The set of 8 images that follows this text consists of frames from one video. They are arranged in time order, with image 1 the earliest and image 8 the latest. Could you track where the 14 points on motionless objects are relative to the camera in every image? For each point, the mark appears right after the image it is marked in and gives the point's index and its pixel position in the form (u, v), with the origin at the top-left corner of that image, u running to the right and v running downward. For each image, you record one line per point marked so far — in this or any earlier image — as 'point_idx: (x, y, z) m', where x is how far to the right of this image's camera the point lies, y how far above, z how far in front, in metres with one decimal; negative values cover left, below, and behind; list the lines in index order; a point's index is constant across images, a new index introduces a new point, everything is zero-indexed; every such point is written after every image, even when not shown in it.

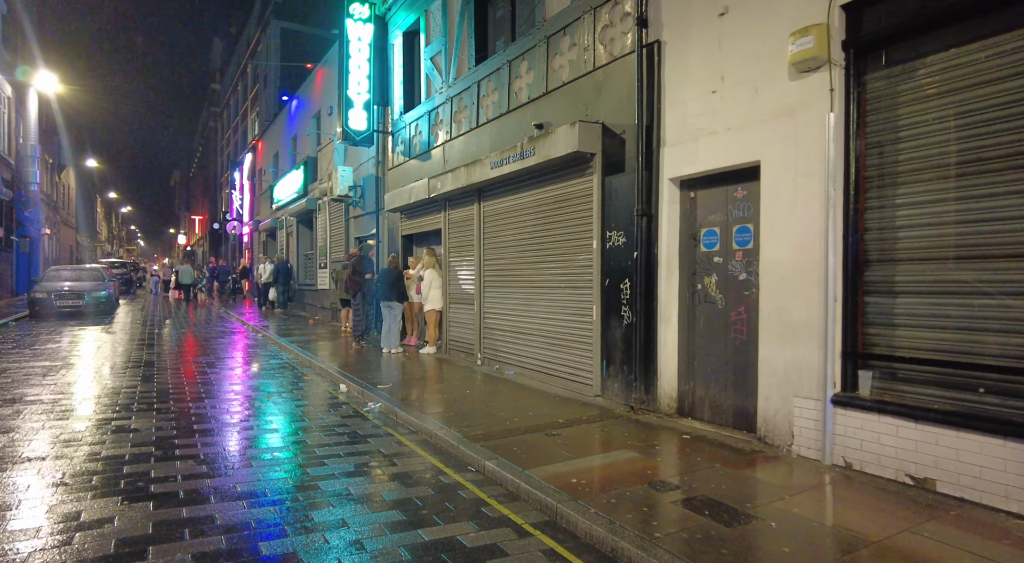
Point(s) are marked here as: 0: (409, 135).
0: (-2.2, +3.1, +13.4) m
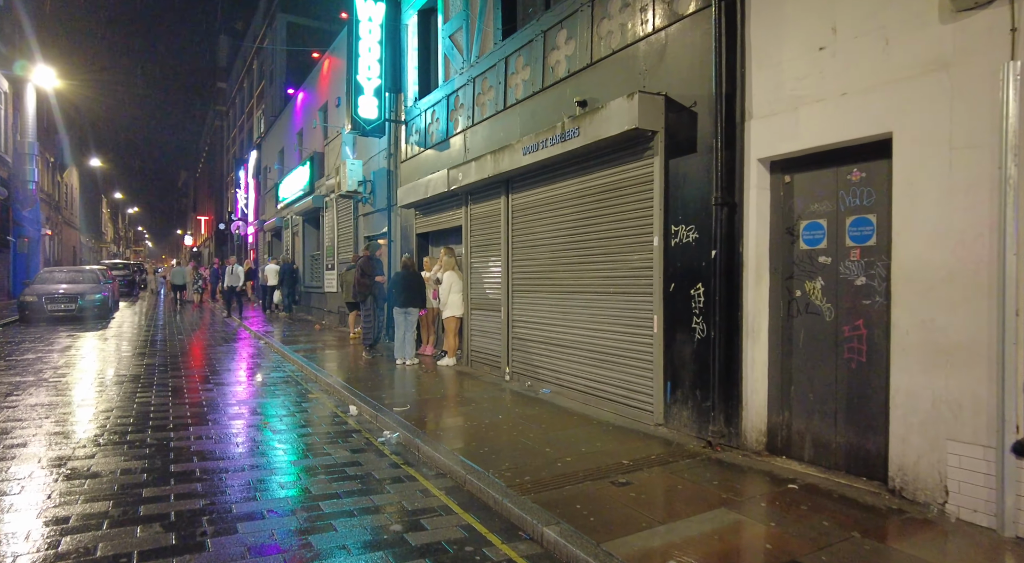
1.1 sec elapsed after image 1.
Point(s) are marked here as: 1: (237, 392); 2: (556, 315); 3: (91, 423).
0: (-1.7, +3.0, +12.2) m
1: (-3.8, -1.5, +8.8) m
2: (+0.6, -0.4, +7.9) m
3: (-4.6, -1.5, +6.9) m
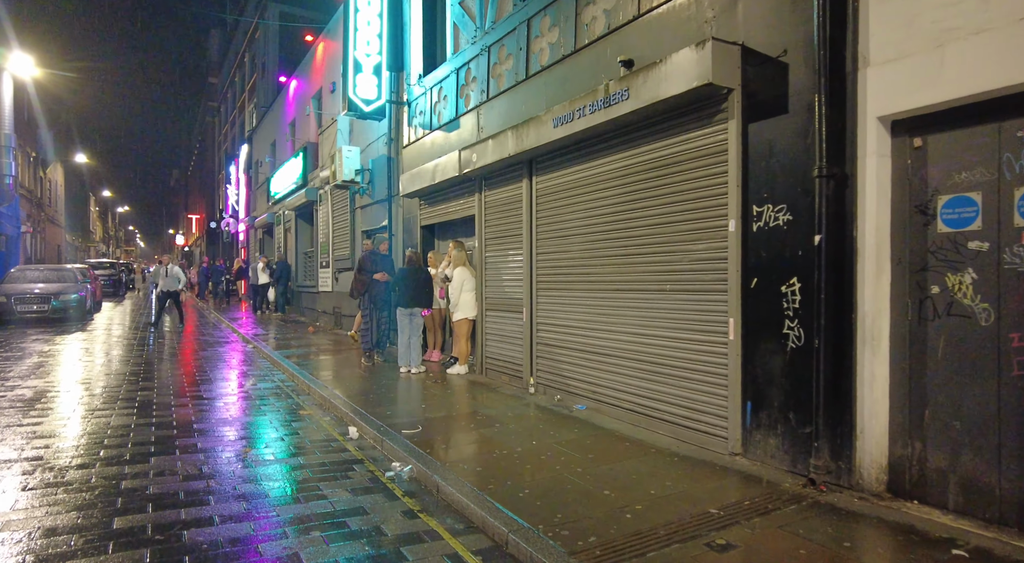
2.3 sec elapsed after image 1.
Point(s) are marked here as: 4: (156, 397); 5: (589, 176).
0: (-1.4, +3.1, +11.0) m
1: (-3.5, -1.5, +7.5) m
2: (+0.9, -0.4, +6.7) m
3: (-4.2, -1.5, +5.6) m
4: (-4.4, -1.4, +7.9) m
5: (+0.9, +1.1, +6.7) m
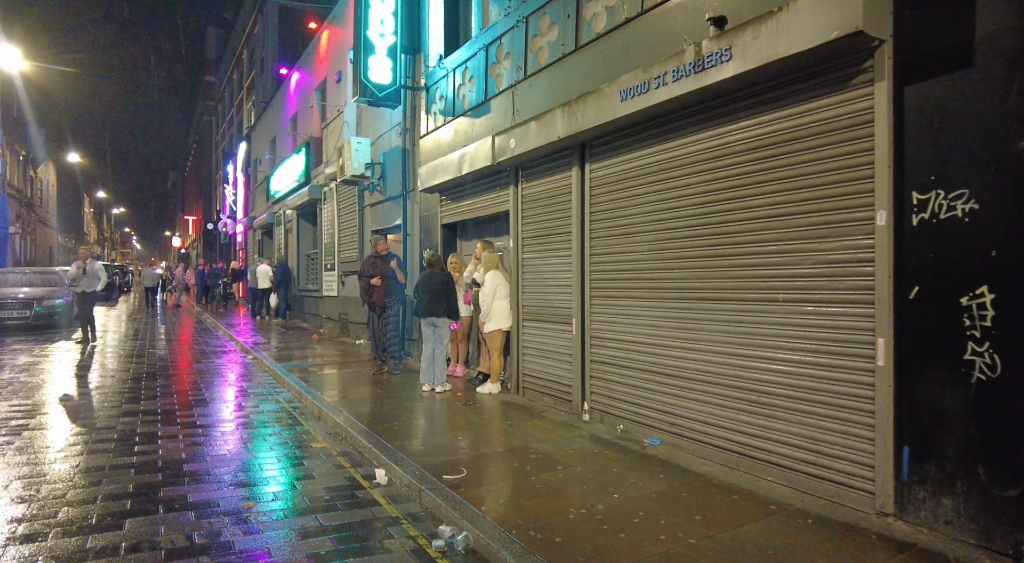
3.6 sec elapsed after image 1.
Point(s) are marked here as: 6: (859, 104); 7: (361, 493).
0: (-0.9, +3.0, +9.8) m
1: (-3.0, -1.5, +6.4) m
2: (+1.4, -0.4, +5.5) m
3: (-3.7, -1.5, +4.5) m
4: (-3.9, -1.5, +6.7) m
5: (+1.4, +1.1, +5.6) m
6: (+2.2, +1.1, +4.0) m
7: (-1.1, -1.6, +4.8) m
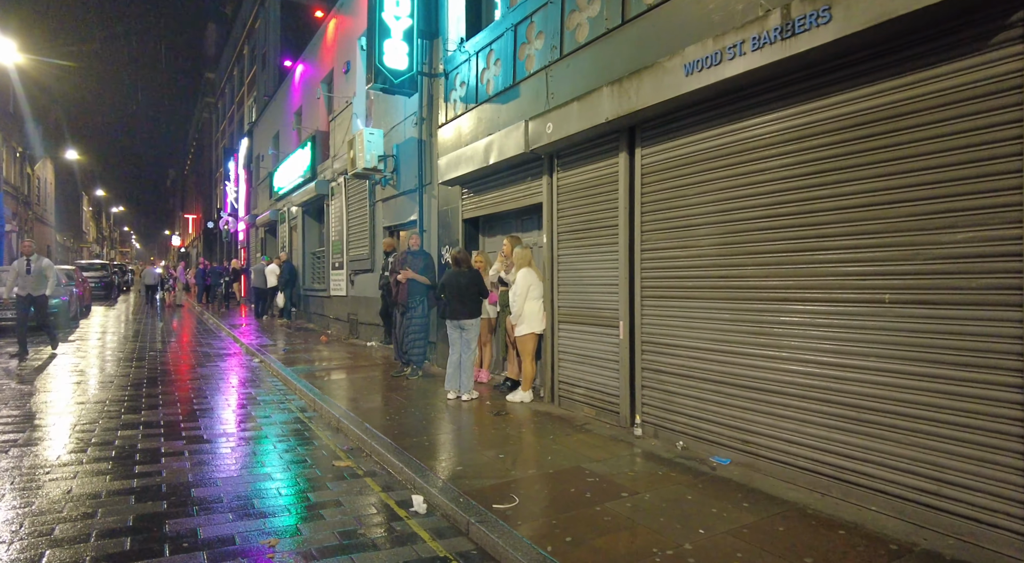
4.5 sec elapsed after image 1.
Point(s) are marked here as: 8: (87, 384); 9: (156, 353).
0: (-0.6, +3.0, +9.1) m
1: (-2.6, -1.5, +5.7) m
2: (+1.8, -0.4, +4.9) m
3: (-3.3, -1.5, +3.8) m
4: (-3.5, -1.5, +6.1) m
5: (+1.7, +1.1, +4.9) m
6: (+2.6, +1.1, +3.4) m
7: (-0.7, -1.6, +4.1) m
8: (-6.2, -1.5, +9.2) m
9: (-7.6, -1.5, +13.5) m
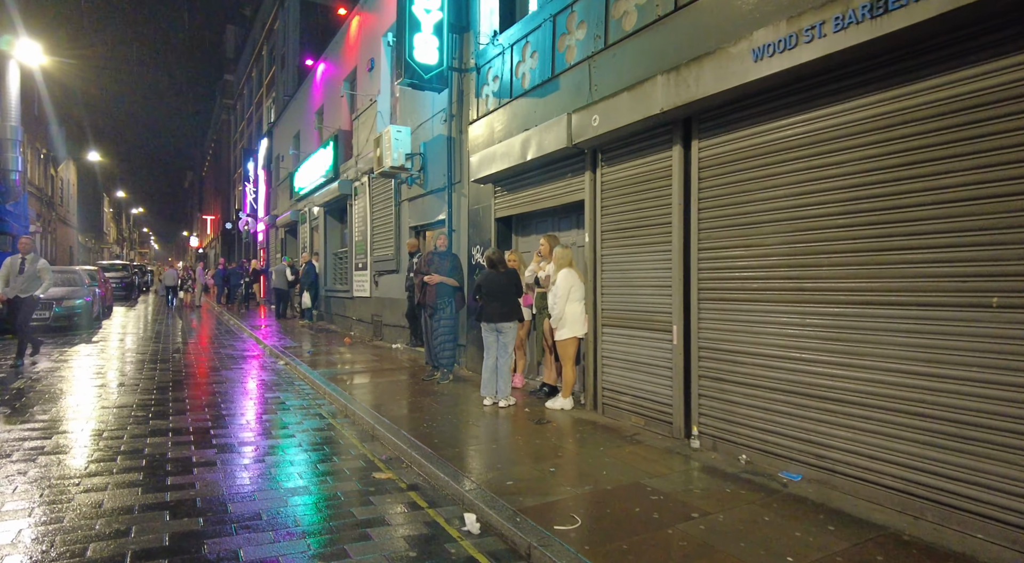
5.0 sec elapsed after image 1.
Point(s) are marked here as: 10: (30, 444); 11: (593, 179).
0: (-0.1, +3.0, +8.8) m
1: (-2.2, -1.5, +5.4) m
2: (+2.1, -0.4, +4.5) m
3: (-3.0, -1.5, +3.5) m
4: (-3.1, -1.5, +5.8) m
5: (+2.1, +1.1, +4.6) m
6: (+2.9, +1.1, +3.0) m
7: (-0.4, -1.6, +3.8) m
8: (-5.7, -1.5, +9.0) m
9: (-7.0, -1.5, +13.4) m
10: (-4.3, -1.4, +5.7) m
11: (+0.9, +1.1, +6.8) m
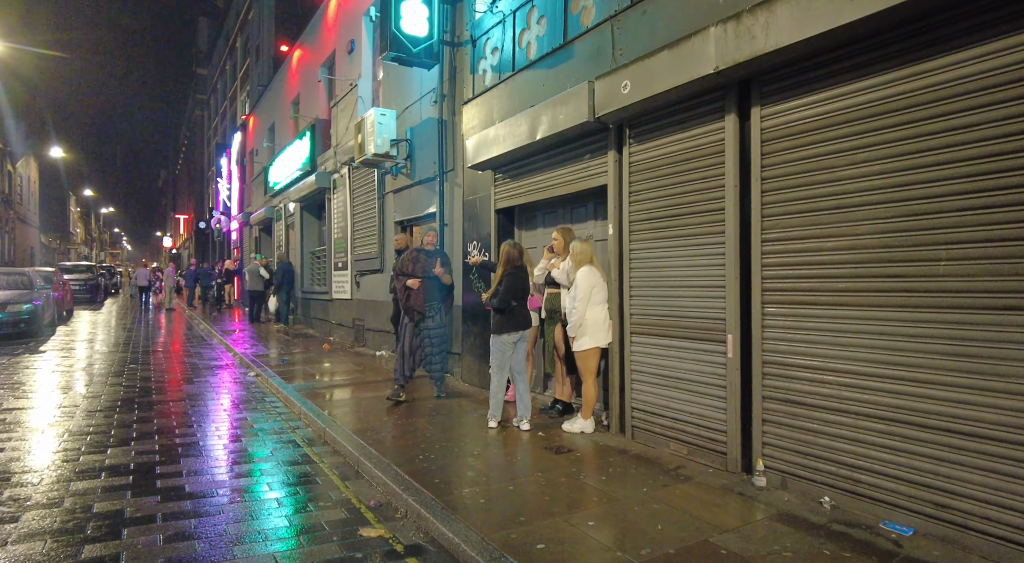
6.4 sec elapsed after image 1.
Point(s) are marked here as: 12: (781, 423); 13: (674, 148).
0: (0.0, +3.0, +7.7) m
1: (-2.1, -1.5, +4.3) m
2: (+2.3, -0.4, +3.5) m
3: (-2.8, -1.5, +2.4) m
4: (-3.0, -1.5, +4.6) m
5: (+2.3, +1.1, +3.5) m
6: (+3.1, +1.1, +2.0) m
7: (-0.2, -1.6, +2.7) m
8: (-5.6, -1.5, +7.8) m
9: (-7.1, -1.6, +12.1) m
10: (-4.1, -1.5, +4.5) m
11: (+1.0, +1.1, +5.8) m
12: (+1.8, -1.0, +4.3) m
13: (+1.3, +1.1, +5.2) m
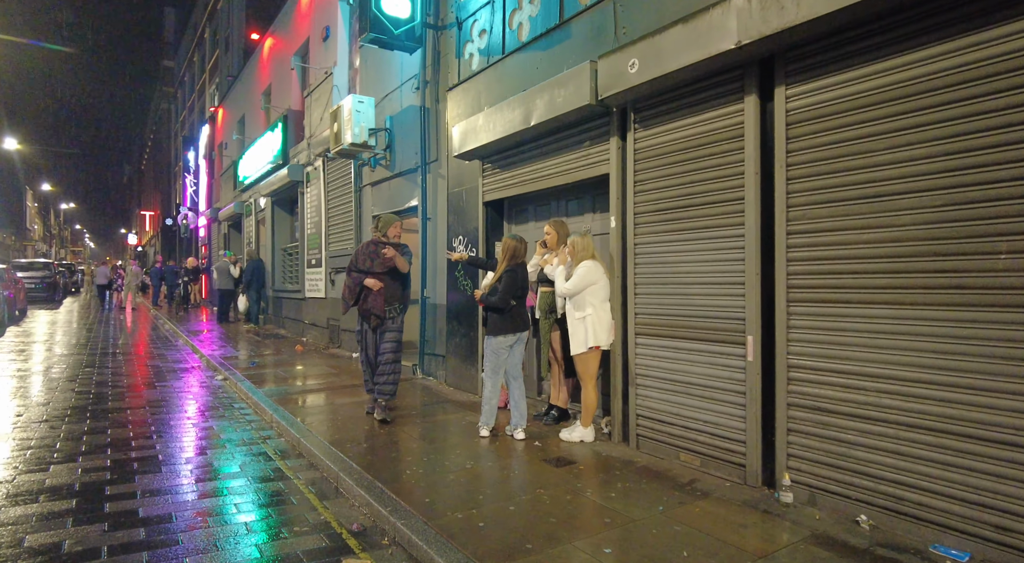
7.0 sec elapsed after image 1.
0: (-0.2, +3.0, +7.3) m
1: (-2.0, -1.5, +3.7) m
2: (+2.4, -0.4, +3.1) m
3: (-2.7, -1.5, +1.8) m
4: (-3.0, -1.5, +4.0) m
5: (+2.3, +1.1, +3.2) m
6: (+3.3, +1.2, +1.6) m
7: (-0.1, -1.6, +2.2) m
8: (-5.7, -1.5, +7.1) m
9: (-7.4, -1.5, +11.3) m
10: (-4.1, -1.4, +3.9) m
11: (+0.9, +1.1, +5.3) m
12: (+1.8, -0.9, +3.9) m
13: (+1.3, +1.1, +4.7) m
